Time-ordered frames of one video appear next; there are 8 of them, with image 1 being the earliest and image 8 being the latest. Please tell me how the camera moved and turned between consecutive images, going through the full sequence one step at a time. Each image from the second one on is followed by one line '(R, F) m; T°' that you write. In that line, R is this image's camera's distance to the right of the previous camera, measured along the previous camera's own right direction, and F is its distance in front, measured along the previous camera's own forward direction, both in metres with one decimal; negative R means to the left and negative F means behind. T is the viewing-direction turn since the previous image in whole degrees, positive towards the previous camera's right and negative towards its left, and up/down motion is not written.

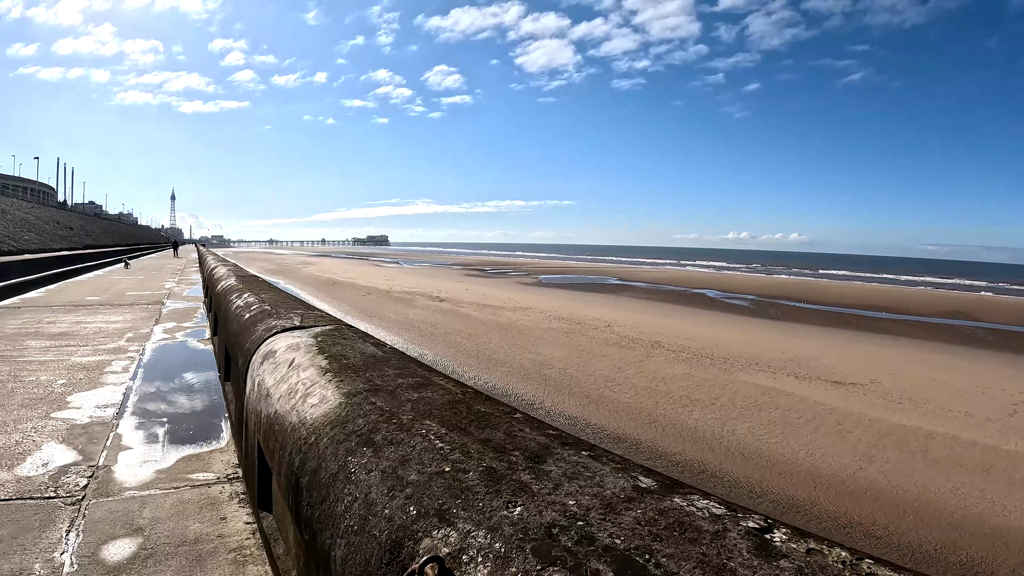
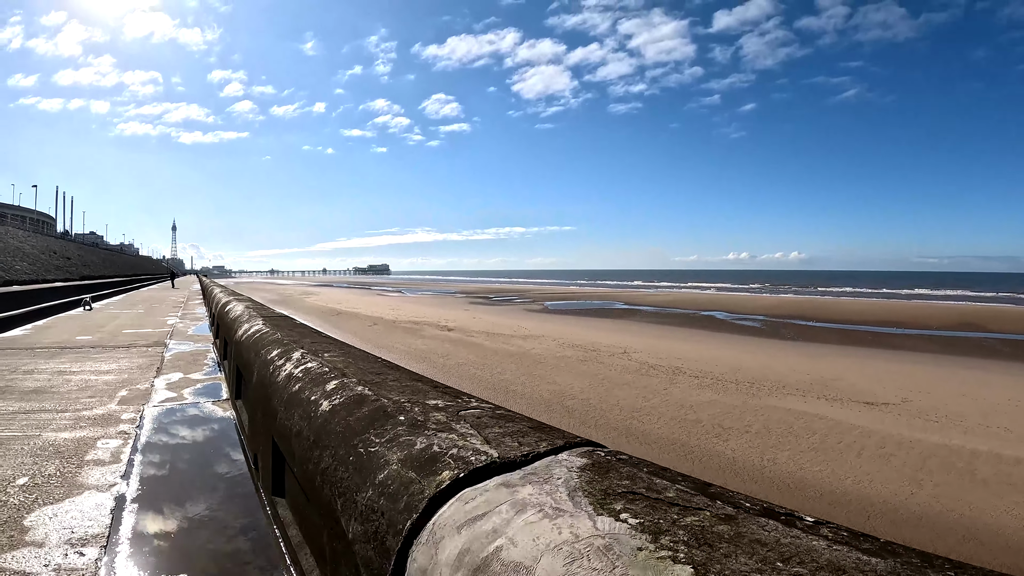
(-0.3, +0.3) m; 0°
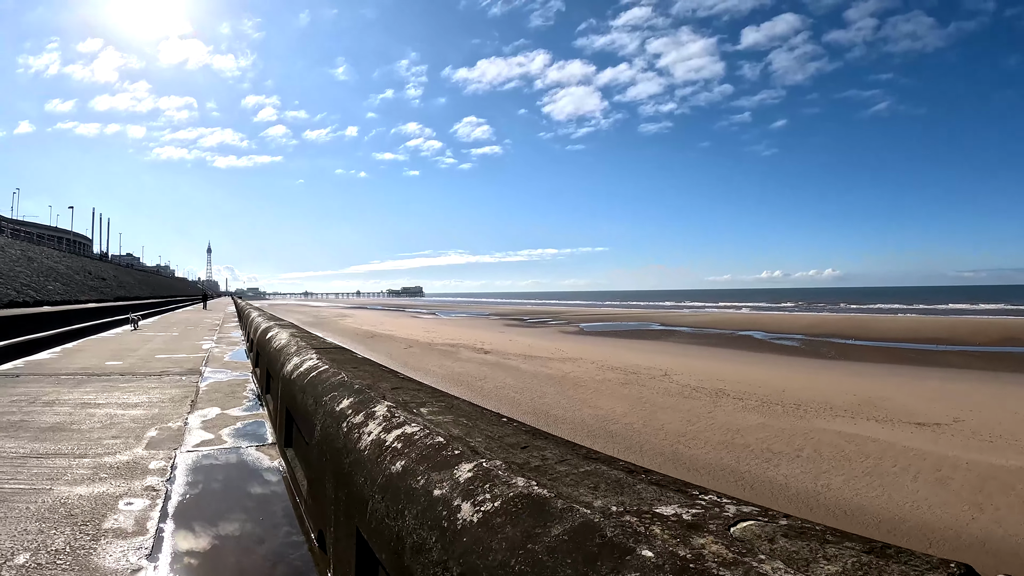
(-0.2, -0.3) m; -3°
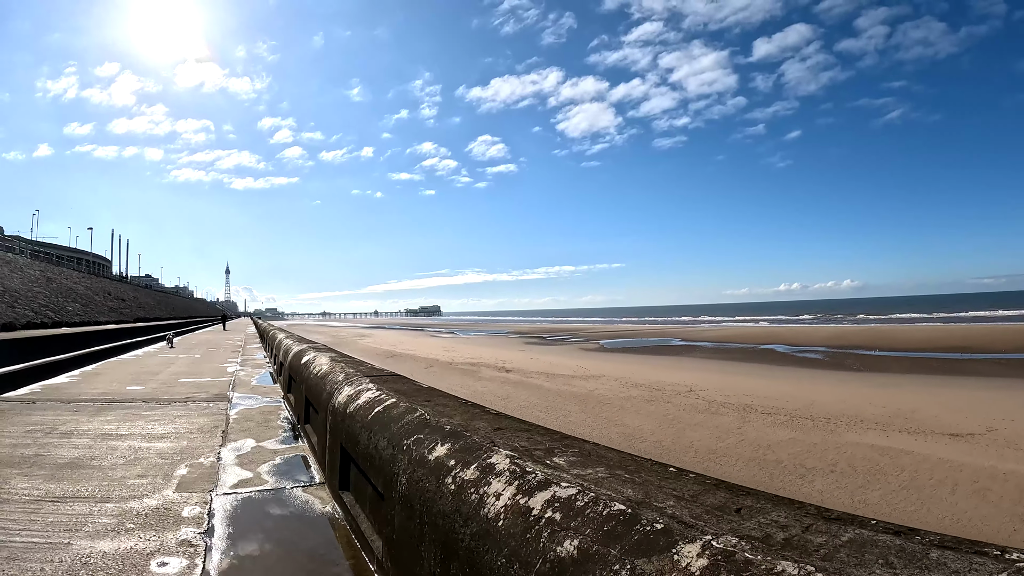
(0.0, 0.0) m; -2°
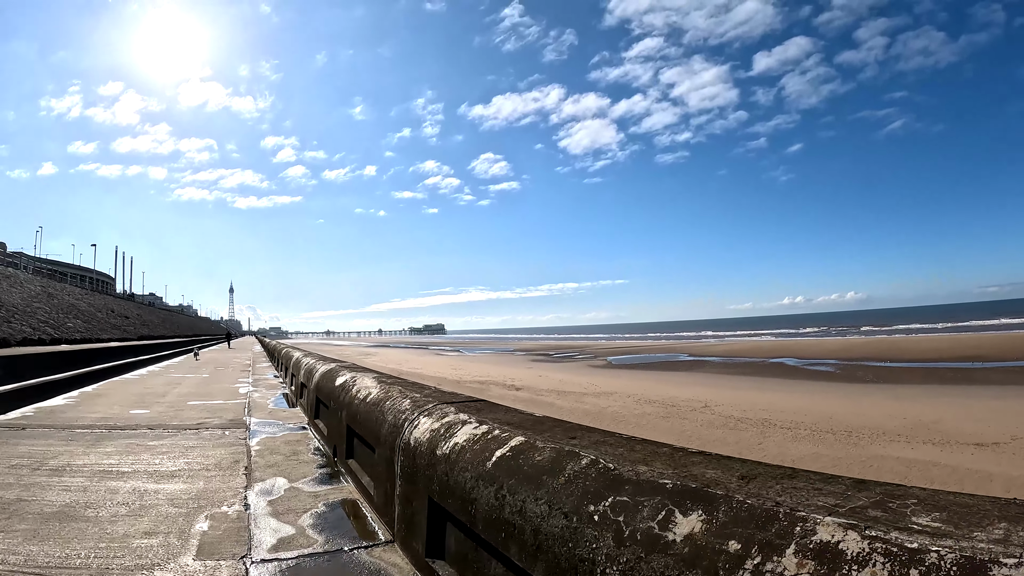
(-0.2, +0.3) m; 0°
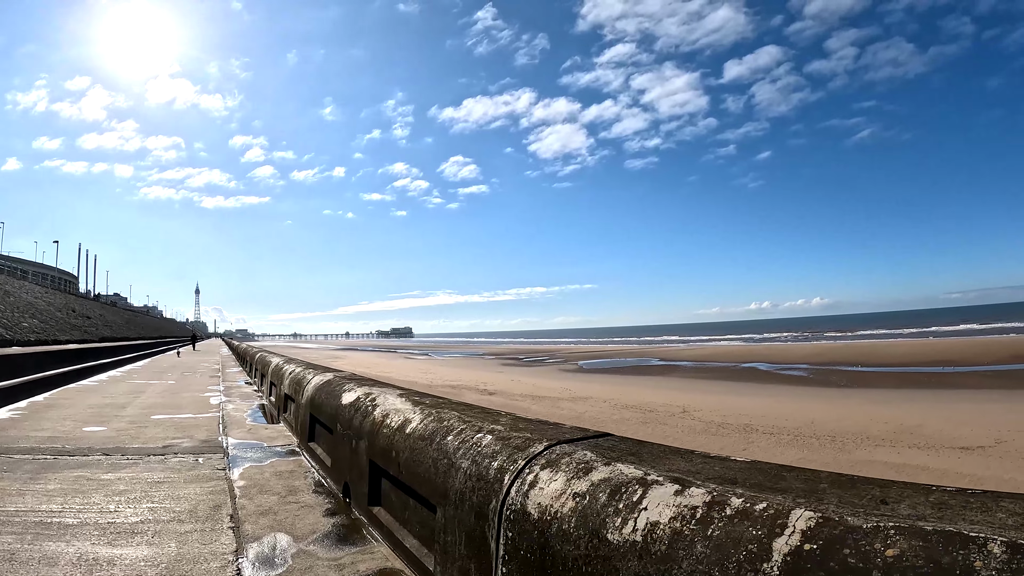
(-0.3, +0.4) m; +4°
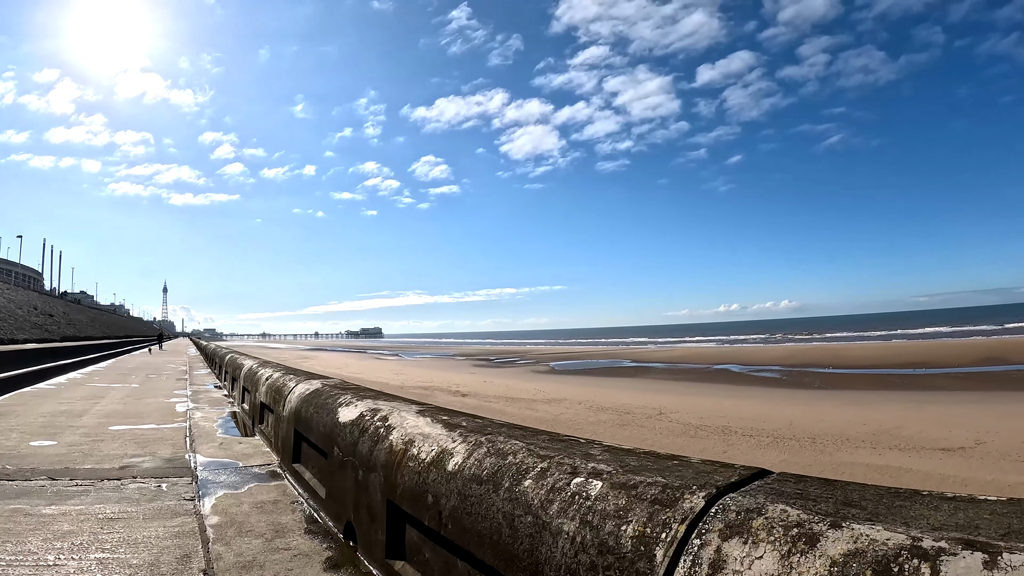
(-0.2, +0.3) m; +3°
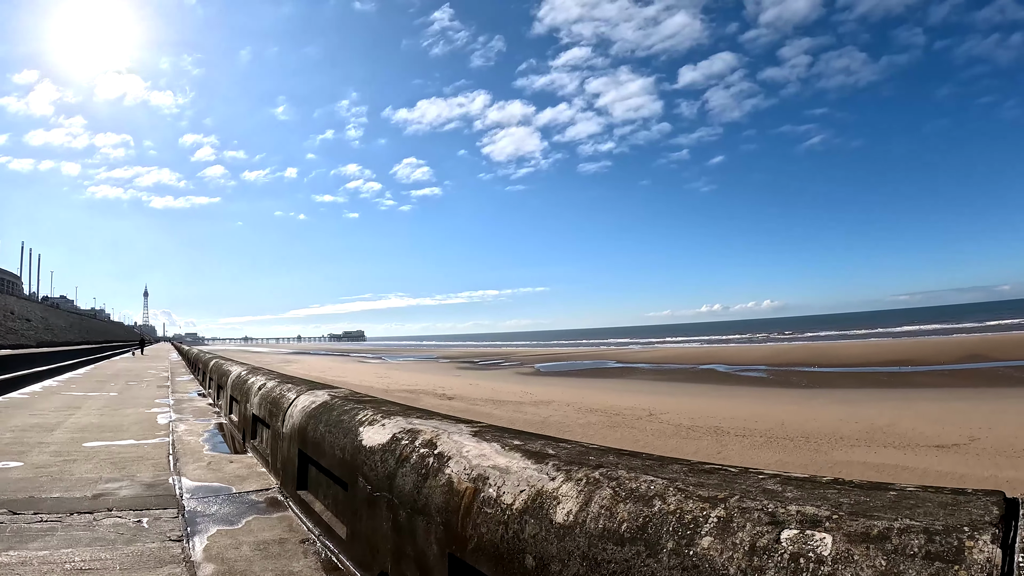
(-0.2, +0.2) m; +2°
